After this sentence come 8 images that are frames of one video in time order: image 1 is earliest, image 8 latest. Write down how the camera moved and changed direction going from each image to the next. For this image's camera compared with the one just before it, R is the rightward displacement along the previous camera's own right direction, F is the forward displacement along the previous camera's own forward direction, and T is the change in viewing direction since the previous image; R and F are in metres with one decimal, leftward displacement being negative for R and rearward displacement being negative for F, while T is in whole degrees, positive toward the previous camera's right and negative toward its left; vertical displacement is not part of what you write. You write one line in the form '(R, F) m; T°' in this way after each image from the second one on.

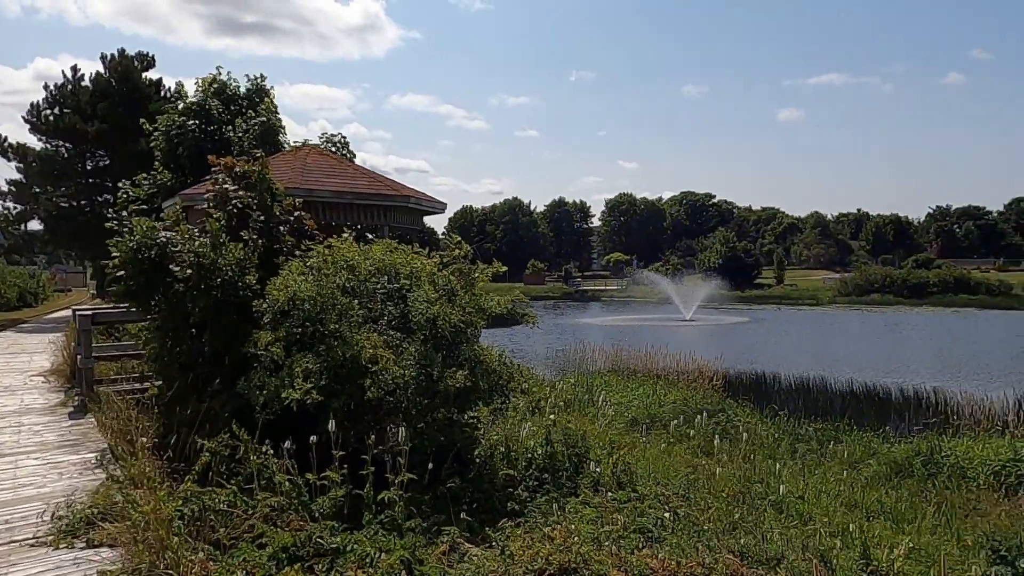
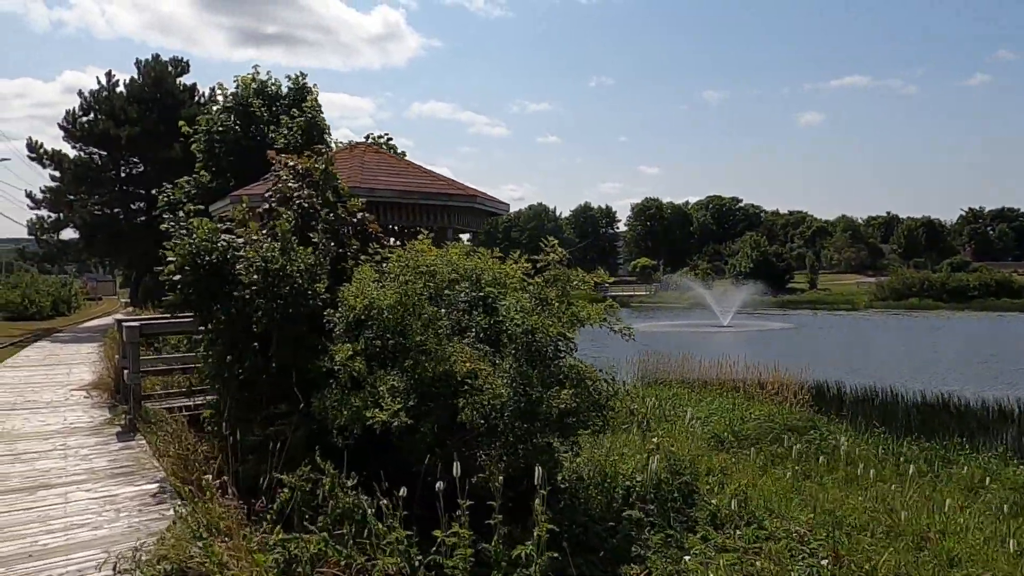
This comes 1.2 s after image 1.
(-0.6, +0.8) m; -2°
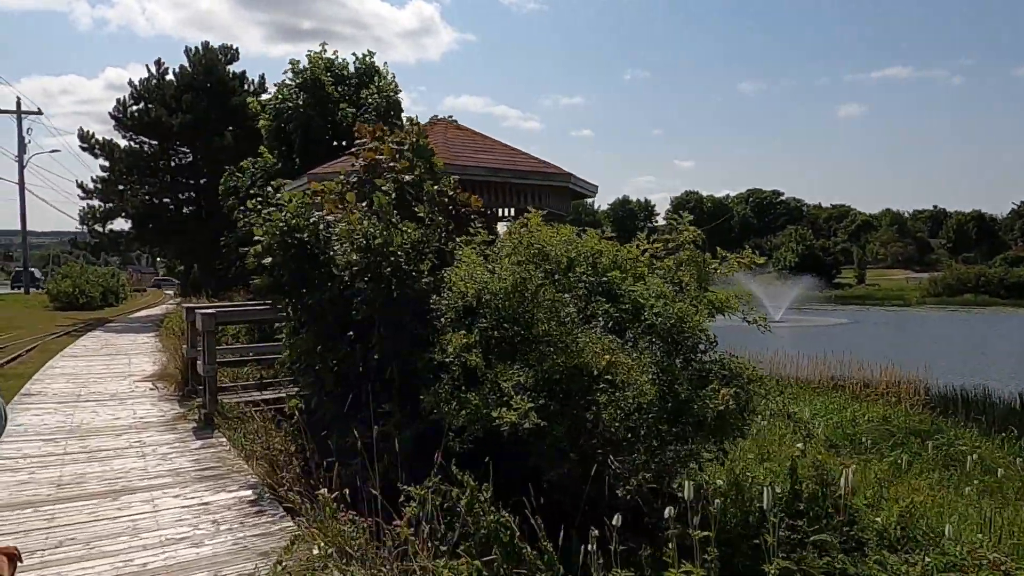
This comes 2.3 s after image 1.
(-0.7, +0.7) m; -2°
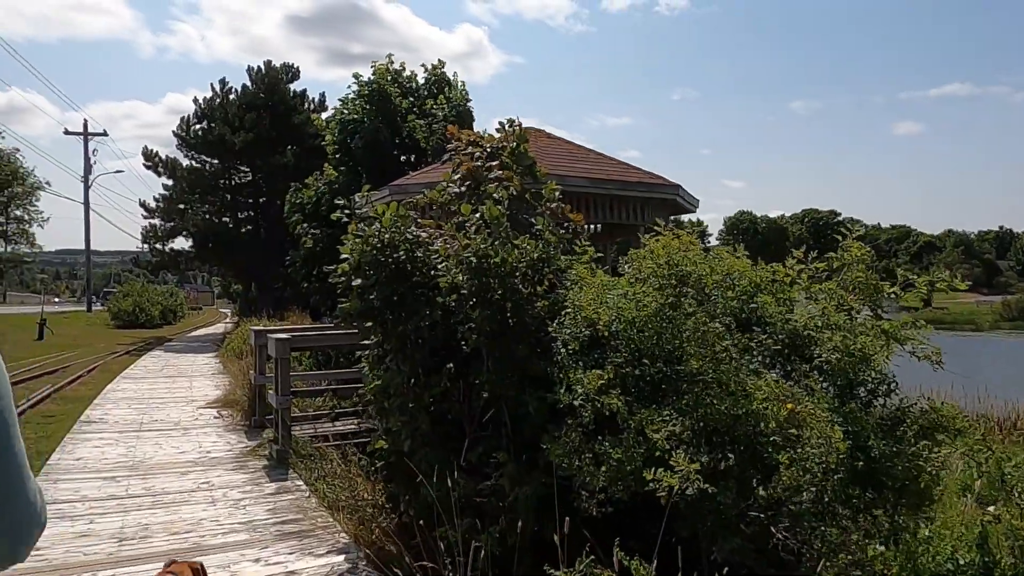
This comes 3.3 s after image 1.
(-0.5, +0.8) m; -4°
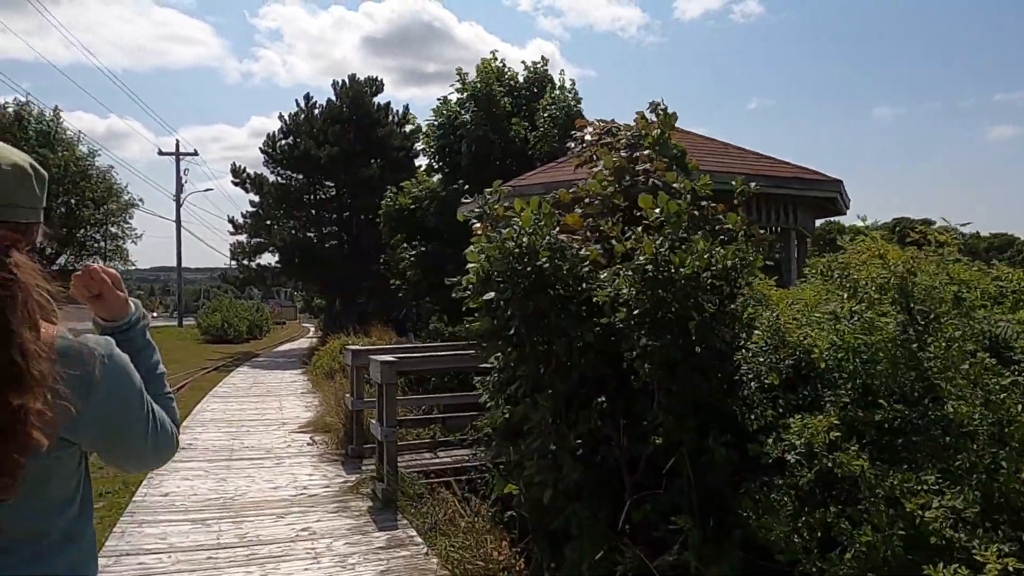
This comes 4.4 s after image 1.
(-0.5, +0.9) m; -6°
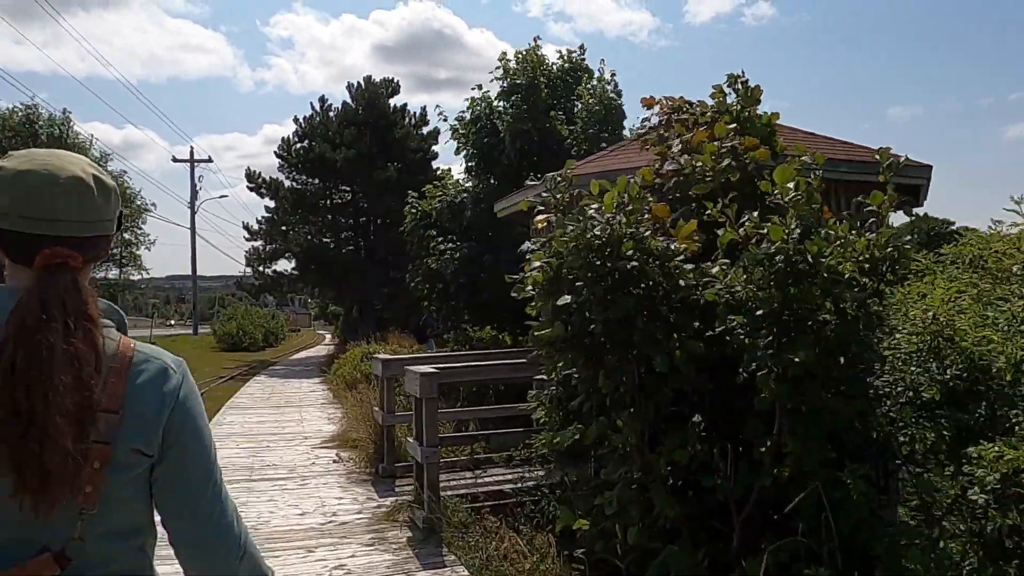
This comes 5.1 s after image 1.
(-0.3, +0.6) m; -1°
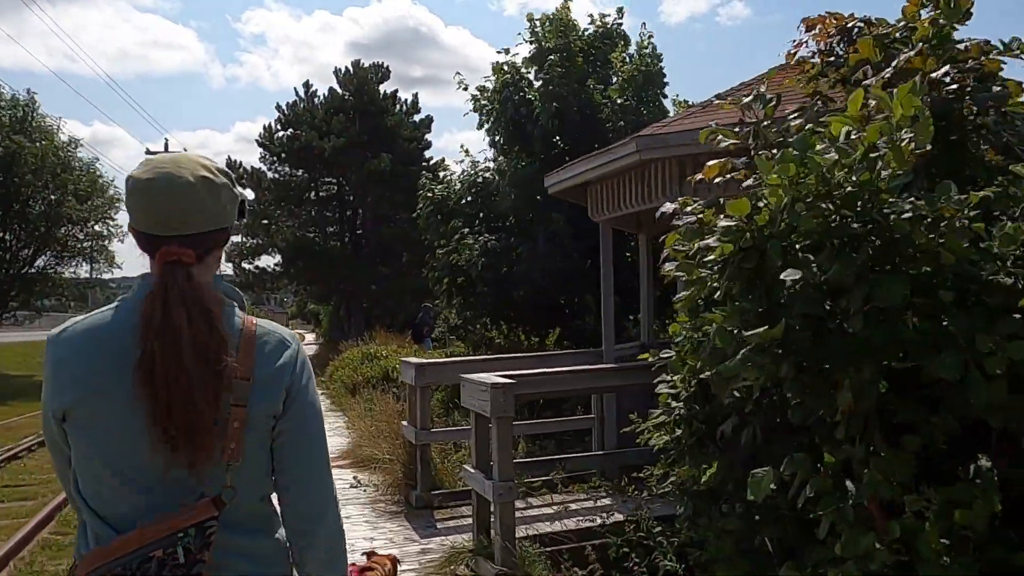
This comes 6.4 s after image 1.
(-0.6, +1.2) m; +2°
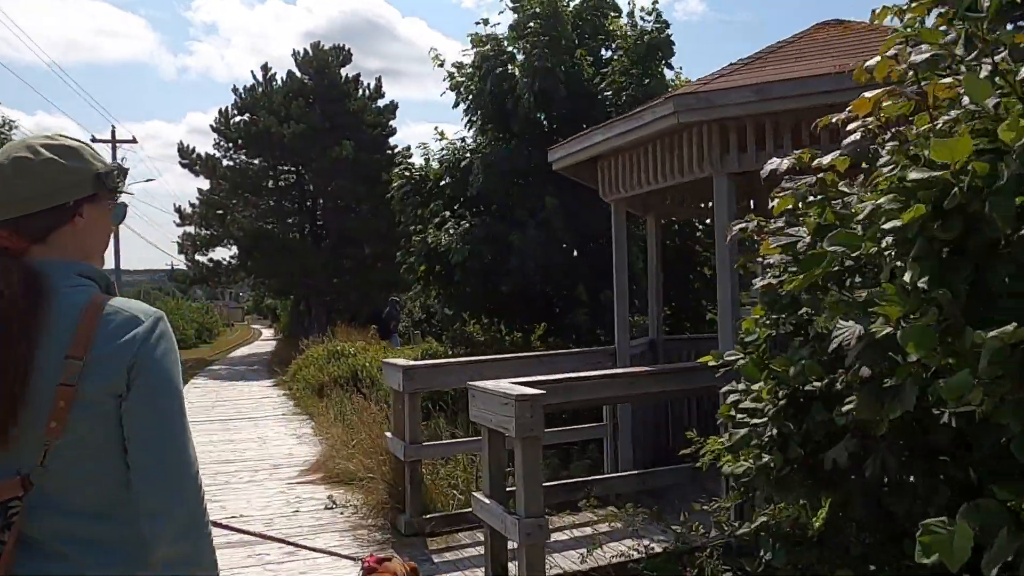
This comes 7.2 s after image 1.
(-0.3, +0.8) m; +3°
